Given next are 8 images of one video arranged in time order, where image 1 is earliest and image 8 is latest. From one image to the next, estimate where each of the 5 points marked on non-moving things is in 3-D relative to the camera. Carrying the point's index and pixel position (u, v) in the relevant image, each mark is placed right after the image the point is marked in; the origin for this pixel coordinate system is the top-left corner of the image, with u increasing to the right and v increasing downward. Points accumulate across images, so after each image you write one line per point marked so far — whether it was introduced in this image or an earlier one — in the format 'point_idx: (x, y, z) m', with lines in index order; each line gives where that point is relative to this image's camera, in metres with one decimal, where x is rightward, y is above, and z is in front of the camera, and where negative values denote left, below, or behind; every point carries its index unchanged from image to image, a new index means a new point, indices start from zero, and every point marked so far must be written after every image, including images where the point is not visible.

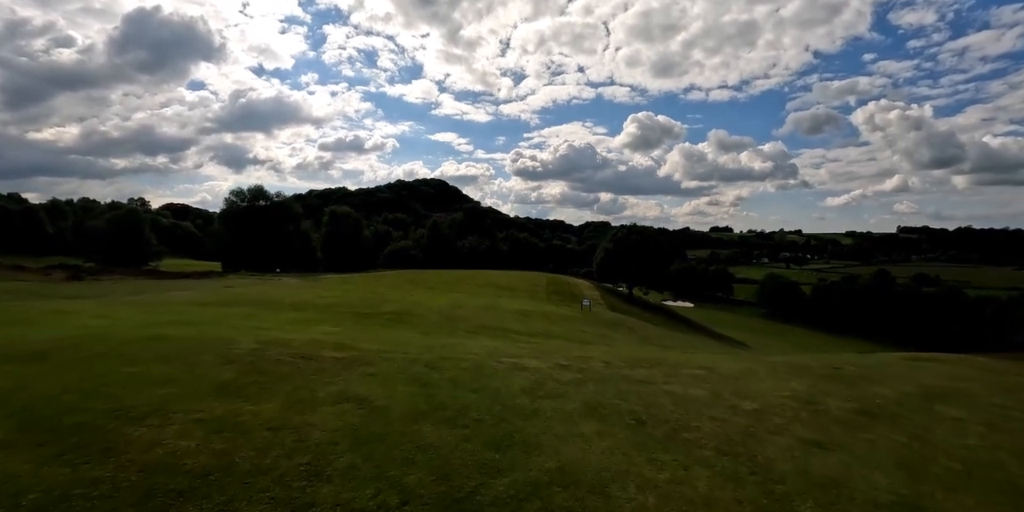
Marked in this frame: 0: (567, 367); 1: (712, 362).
0: (+1.6, -3.1, +14.6) m
1: (+7.5, -3.9, +19.2) m
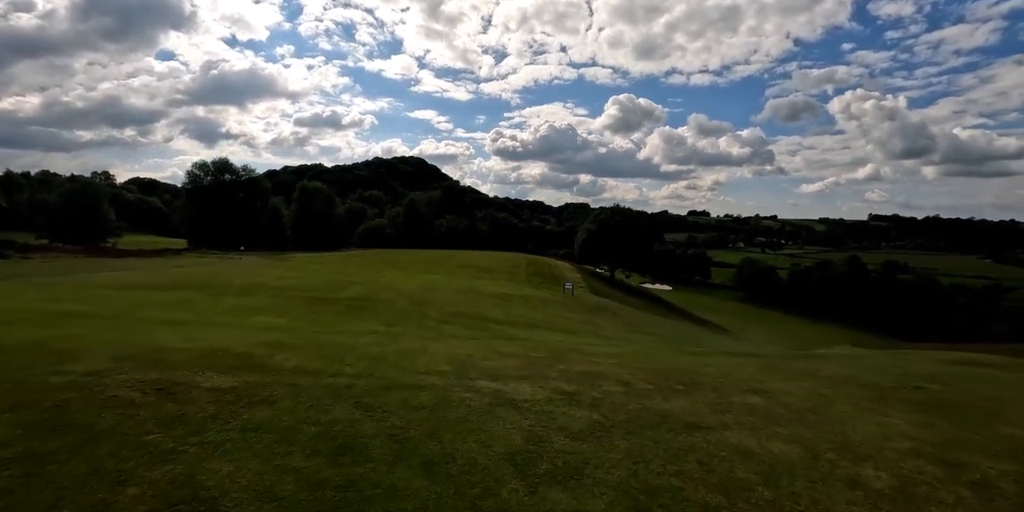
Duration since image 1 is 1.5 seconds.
0: (+1.2, -2.7, +10.0) m
1: (+6.9, -3.4, +14.8) m
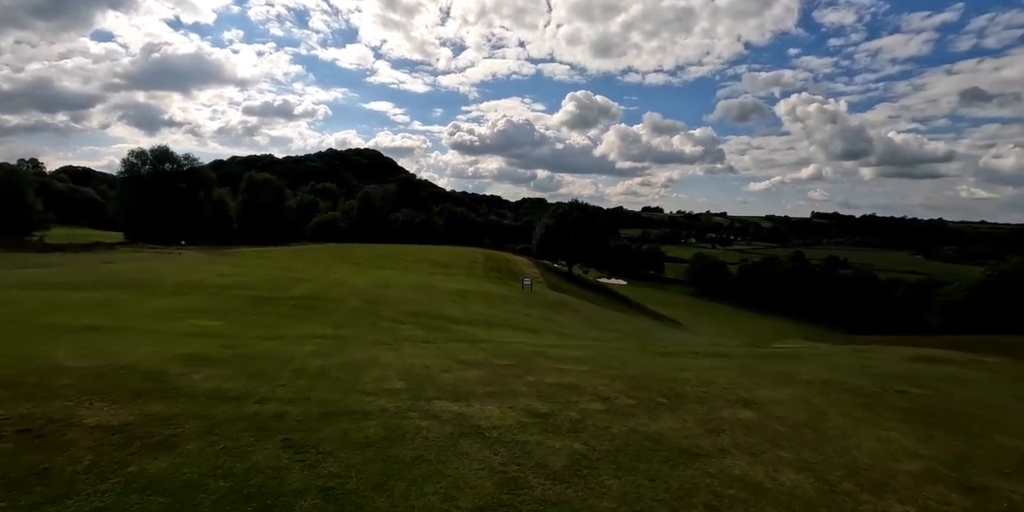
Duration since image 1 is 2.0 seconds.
0: (+0.7, -2.7, +8.6) m
1: (+5.9, -3.3, +13.9) m
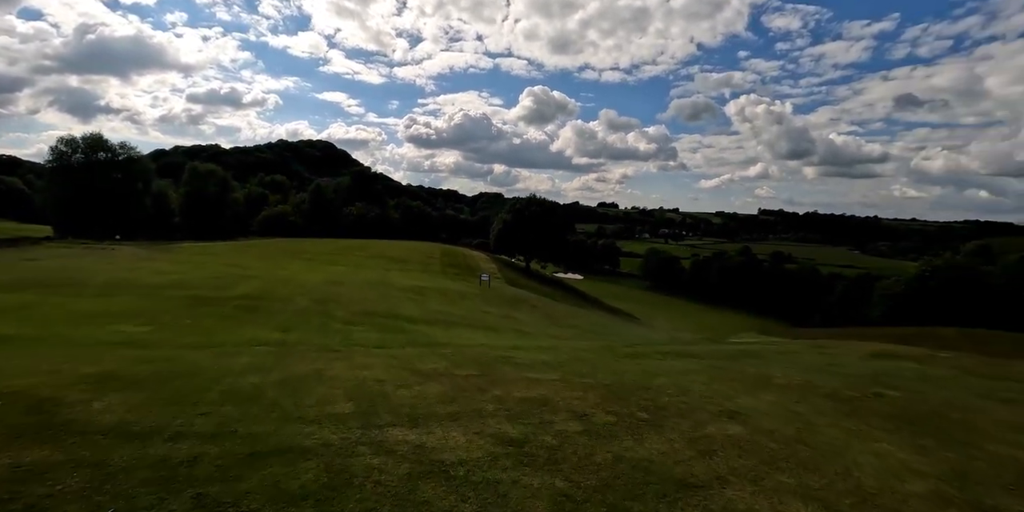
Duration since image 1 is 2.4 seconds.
0: (+0.2, -2.8, +7.5) m
1: (+5.0, -3.3, +13.2) m
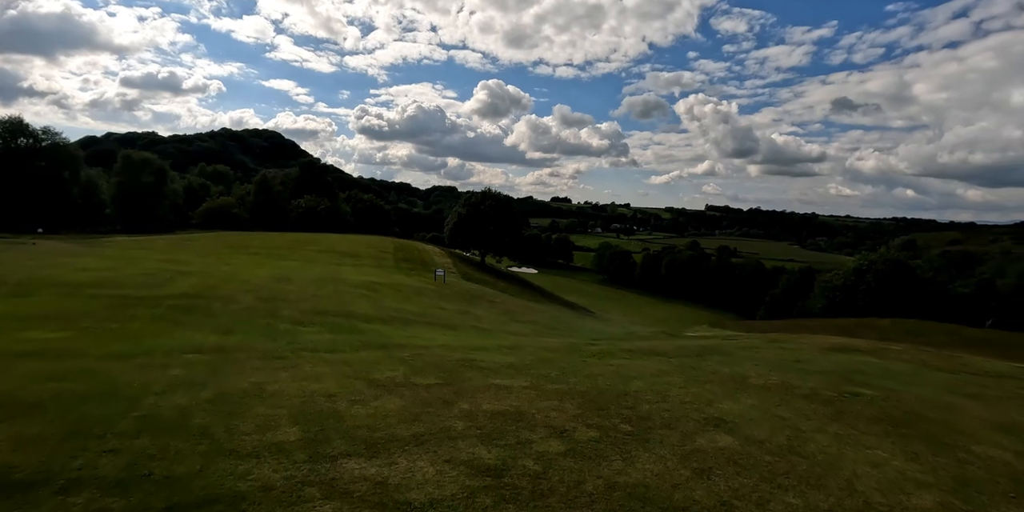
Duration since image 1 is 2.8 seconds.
0: (-0.1, -2.8, +6.4) m
1: (+4.3, -3.3, +12.6) m
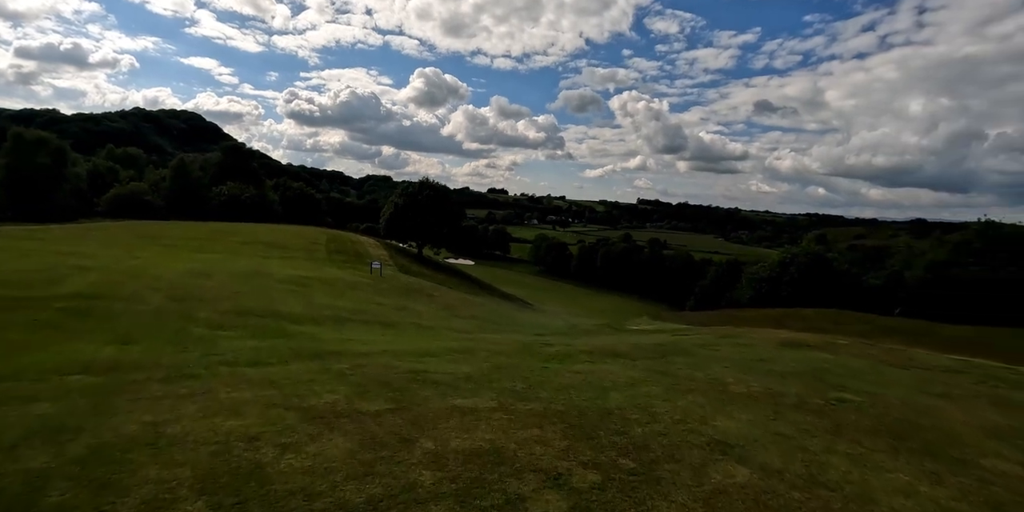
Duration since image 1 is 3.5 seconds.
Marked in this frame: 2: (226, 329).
0: (0.0, -2.8, +4.7) m
1: (+3.5, -3.2, +11.3) m
2: (-10.9, -2.8, +19.8) m
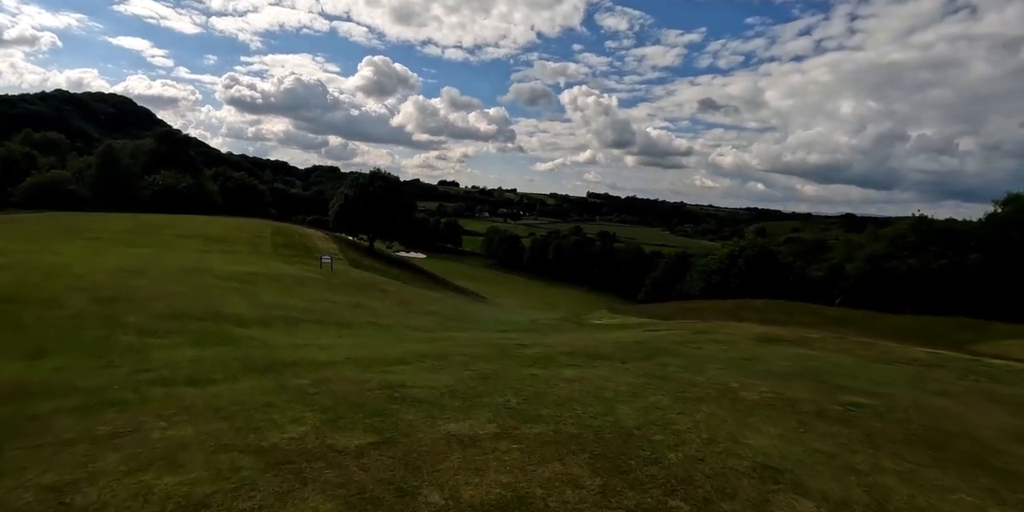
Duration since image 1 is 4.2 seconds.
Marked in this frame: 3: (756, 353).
0: (+0.6, -2.8, +3.1) m
1: (+3.5, -3.2, +10.0) m
2: (-11.6, -2.7, +17.2) m
3: (+9.3, -3.7, +19.6) m
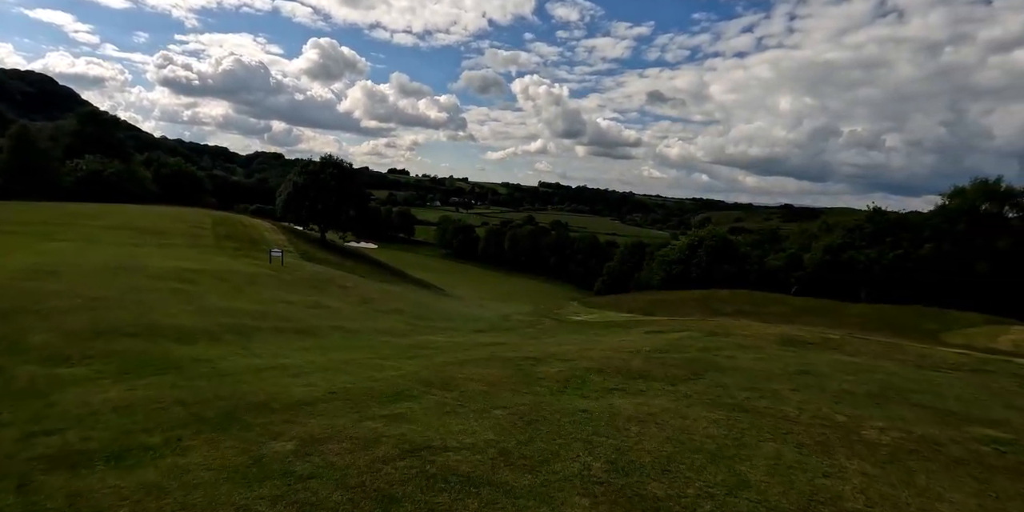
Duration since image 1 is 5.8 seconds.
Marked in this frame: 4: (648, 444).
0: (+2.5, -3.1, 0.0) m
1: (+4.8, -3.3, +7.2) m
2: (-10.9, -2.7, +12.9) m
3: (+9.7, -3.6, +17.2) m
4: (+2.4, -3.3, +9.1) m
